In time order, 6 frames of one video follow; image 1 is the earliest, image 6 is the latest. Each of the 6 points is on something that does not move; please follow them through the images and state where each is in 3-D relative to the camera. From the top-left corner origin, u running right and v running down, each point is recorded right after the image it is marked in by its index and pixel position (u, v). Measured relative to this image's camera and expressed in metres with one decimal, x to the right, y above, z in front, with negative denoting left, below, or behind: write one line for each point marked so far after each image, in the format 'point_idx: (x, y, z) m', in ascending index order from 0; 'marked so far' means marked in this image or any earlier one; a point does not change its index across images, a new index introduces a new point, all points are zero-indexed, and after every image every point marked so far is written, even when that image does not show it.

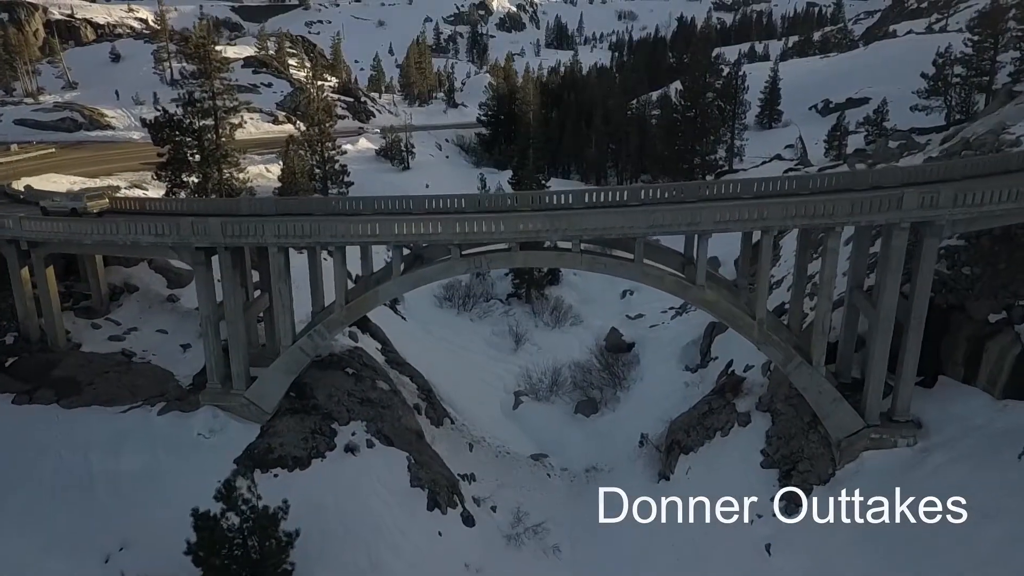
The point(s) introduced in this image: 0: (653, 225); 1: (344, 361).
0: (+3.1, +1.3, +15.1) m
1: (-4.8, -2.1, +19.8) m
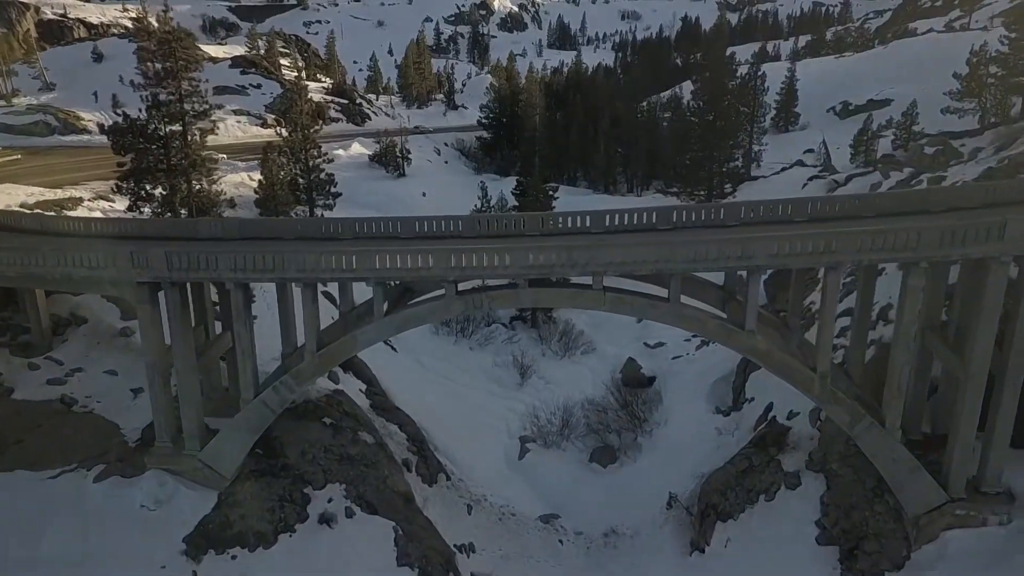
0: (+3.2, +0.5, +12.2) m
1: (-4.6, -3.0, +16.9) m
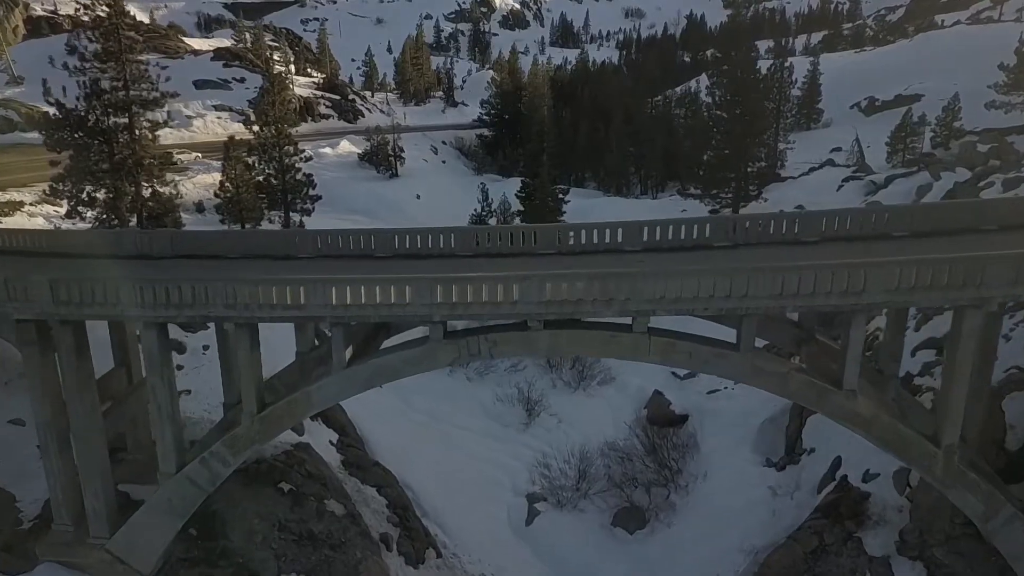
0: (+3.3, -0.1, +8.7) m
1: (-4.5, -3.6, +13.4) m
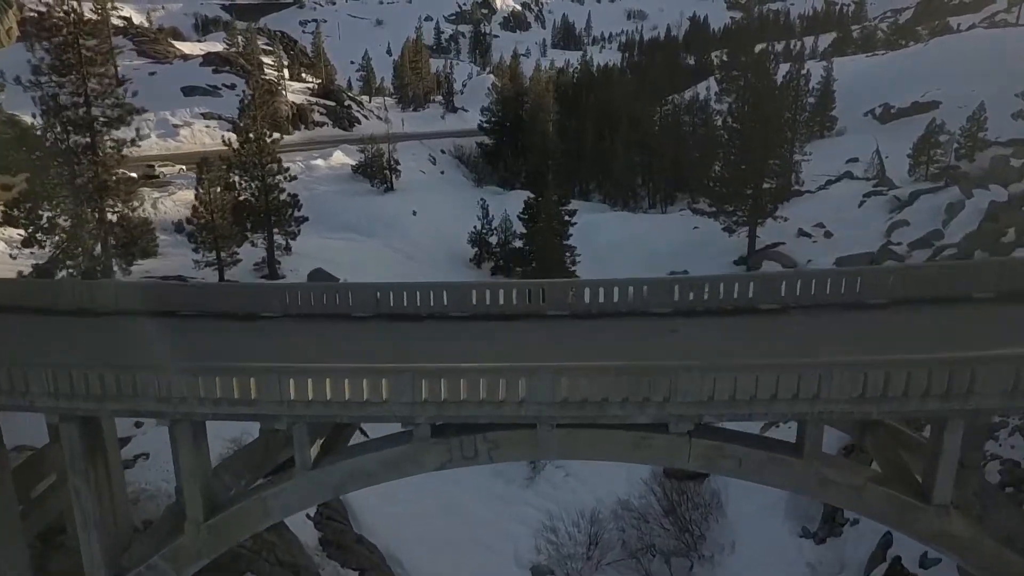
0: (+3.4, -1.0, +6.8) m
1: (-4.5, -4.5, +11.5) m
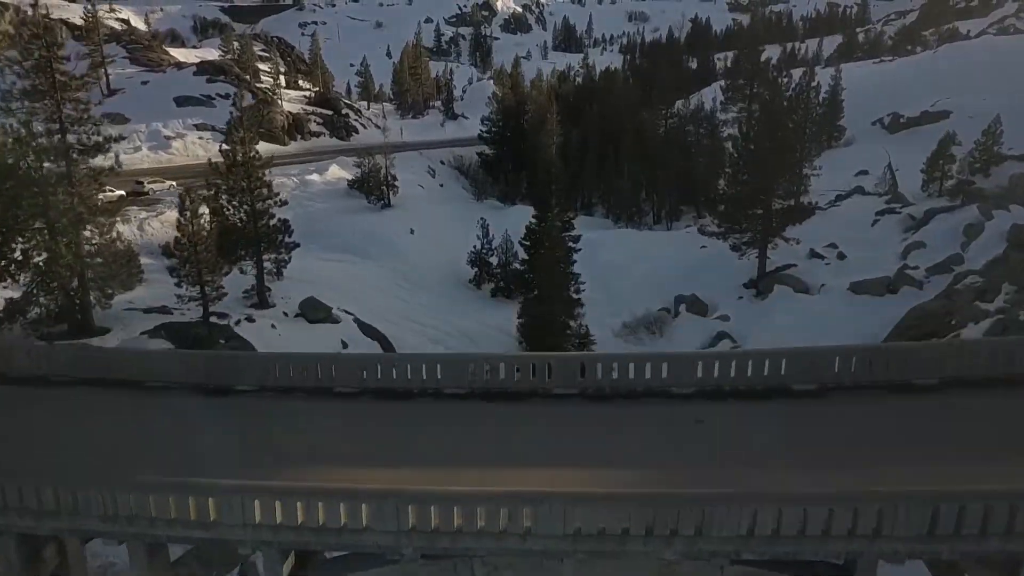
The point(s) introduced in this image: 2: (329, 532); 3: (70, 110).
0: (+3.4, -2.0, +5.7) m
1: (-4.4, -5.4, +10.5) m
2: (-1.9, -2.1, +6.3) m
3: (-10.7, +4.3, +16.9) m
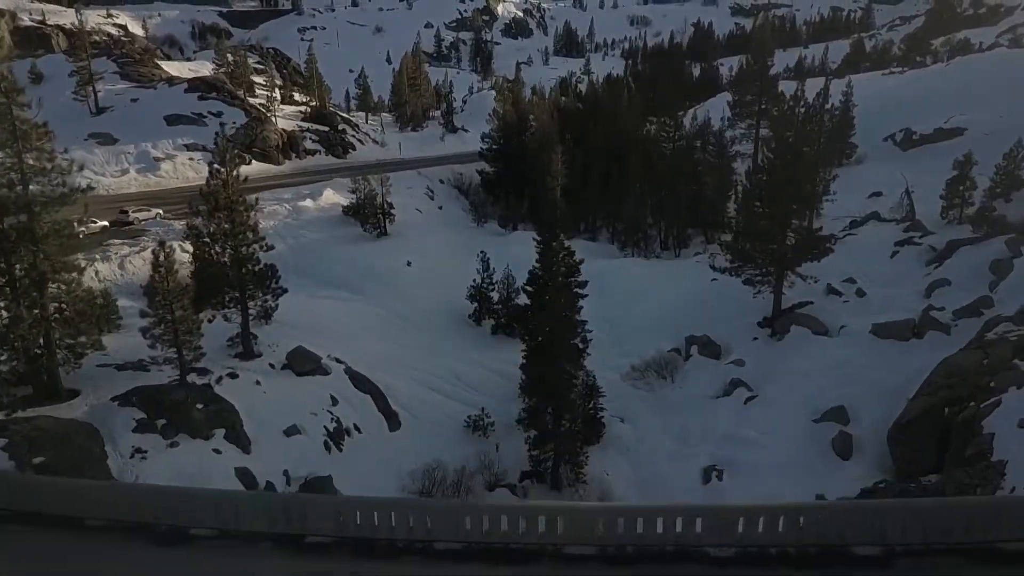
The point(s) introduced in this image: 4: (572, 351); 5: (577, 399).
0: (+3.5, -3.4, +4.3) m
1: (-4.4, -6.9, +9.1) m
2: (-1.8, -3.6, +4.9) m
3: (-10.7, +2.9, +15.5) m
4: (+1.7, -1.7, +19.3) m
5: (+1.9, -3.2, +19.9) m
